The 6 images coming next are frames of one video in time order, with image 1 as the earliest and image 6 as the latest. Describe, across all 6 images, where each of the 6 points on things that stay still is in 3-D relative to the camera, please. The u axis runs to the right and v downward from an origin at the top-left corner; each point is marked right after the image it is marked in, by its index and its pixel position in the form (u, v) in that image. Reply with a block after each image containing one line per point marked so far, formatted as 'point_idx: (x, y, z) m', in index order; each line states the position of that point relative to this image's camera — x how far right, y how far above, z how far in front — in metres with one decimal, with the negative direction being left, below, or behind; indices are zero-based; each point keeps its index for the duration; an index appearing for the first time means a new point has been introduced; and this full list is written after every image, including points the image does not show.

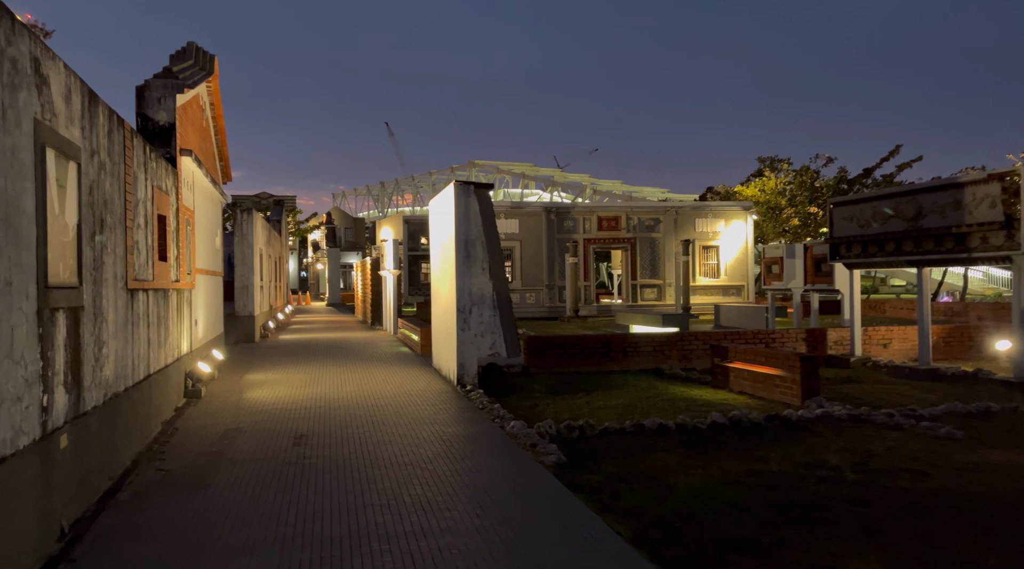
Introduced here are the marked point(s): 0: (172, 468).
0: (-2.9, -1.5, +7.3) m
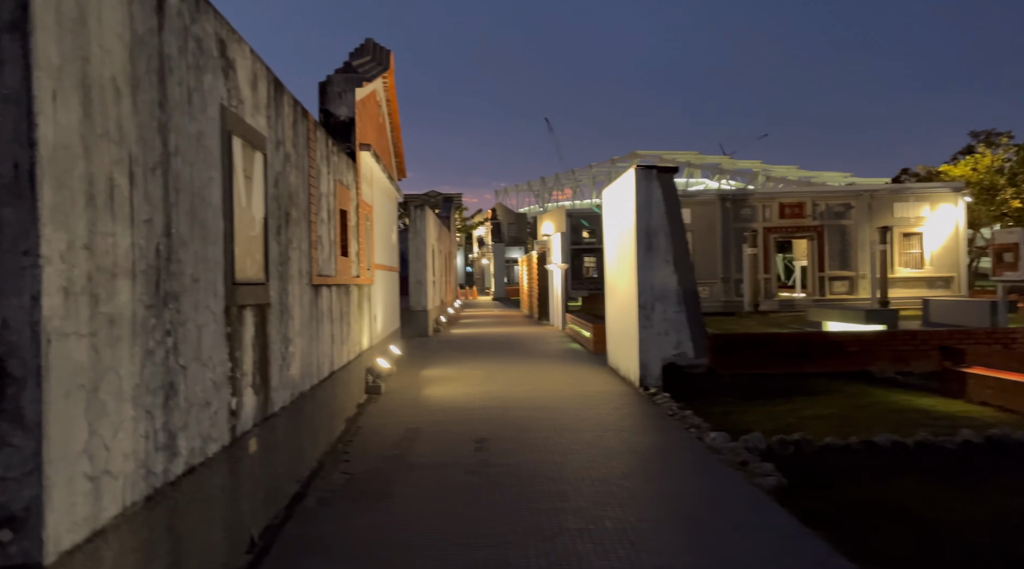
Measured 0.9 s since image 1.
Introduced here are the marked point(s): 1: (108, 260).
0: (-1.3, -1.5, +7.0) m
1: (-1.5, +0.1, +3.2) m
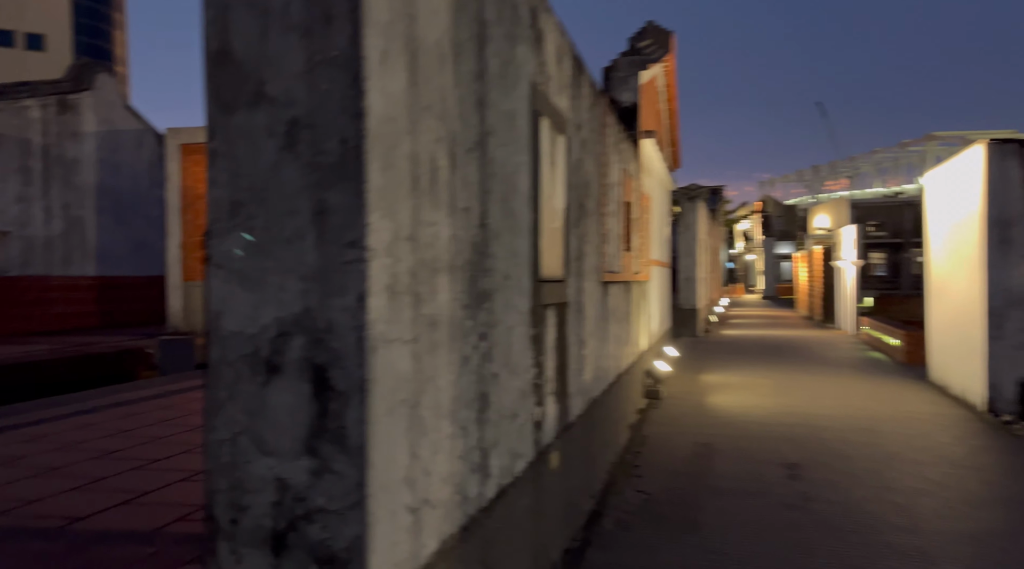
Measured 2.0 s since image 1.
0: (+1.0, -1.5, +6.3) m
1: (-0.3, +0.1, +2.8) m
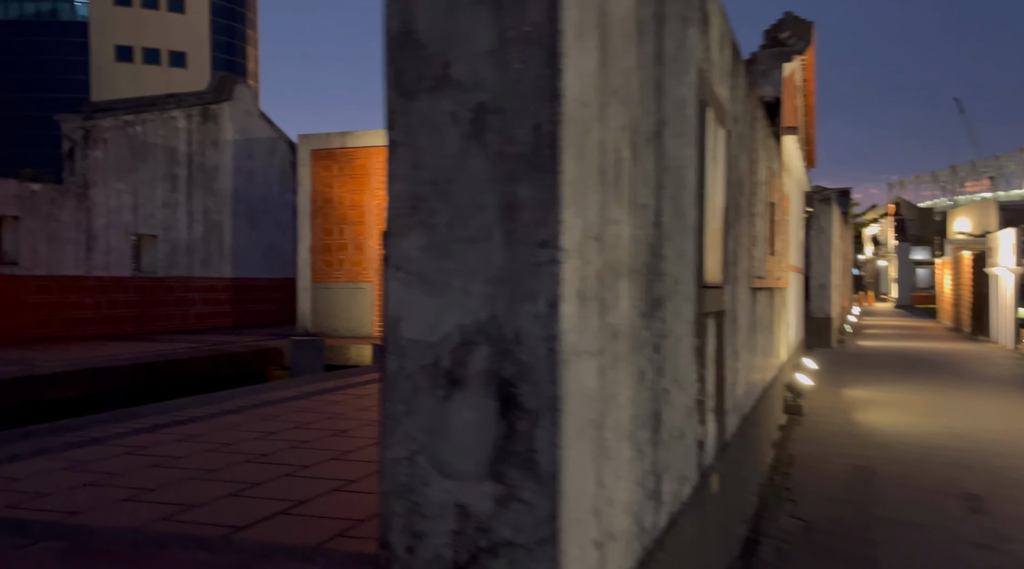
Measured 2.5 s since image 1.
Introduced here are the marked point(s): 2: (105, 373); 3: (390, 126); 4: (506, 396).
0: (+2.0, -1.5, +5.8) m
1: (+0.3, +0.1, +2.5) m
2: (-4.5, -1.0, +9.6) m
3: (-0.3, +0.4, +2.2) m
4: (0.0, -0.3, +2.0) m
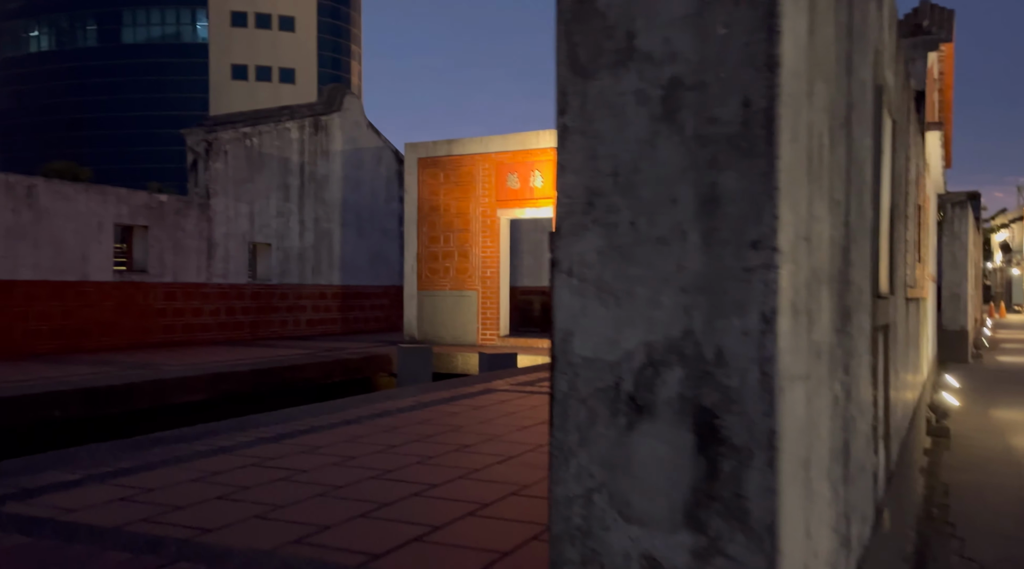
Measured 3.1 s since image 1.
0: (+2.8, -1.6, +5.2) m
1: (+0.7, +0.1, +2.1) m
2: (-3.2, -1.1, +9.8) m
3: (+0.1, +0.4, +1.9) m
4: (+0.4, -0.3, +1.7) m
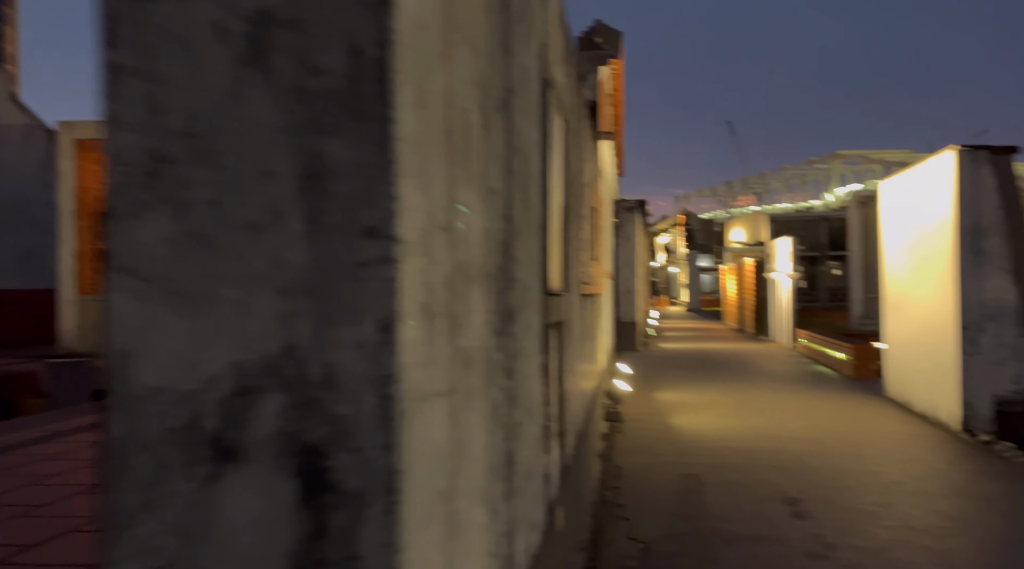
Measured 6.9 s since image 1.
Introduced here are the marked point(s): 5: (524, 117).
0: (+0.9, -1.6, +5.4) m
1: (-0.1, +0.1, +1.8) m
2: (-6.4, -1.1, +7.7) m
3: (-0.6, +0.4, +1.3) m
4: (-0.3, -0.3, +1.3) m
5: (0.0, +0.6, +2.8) m
